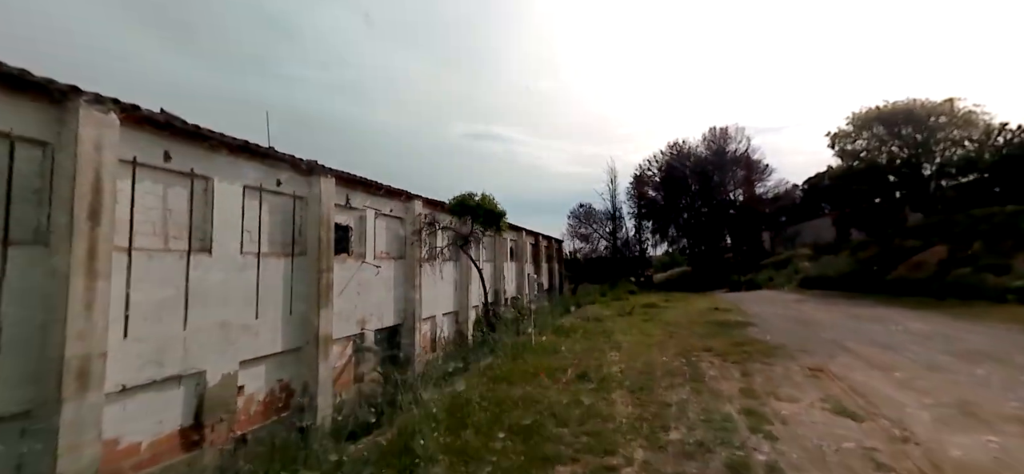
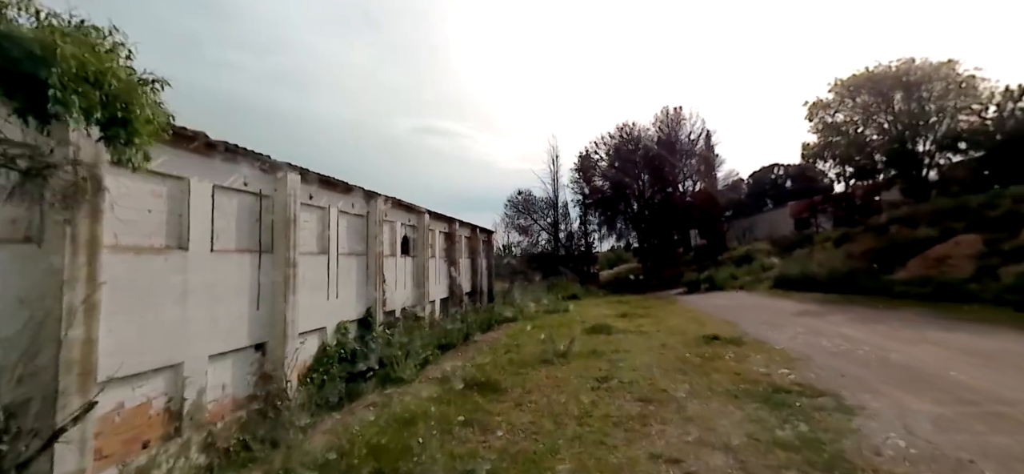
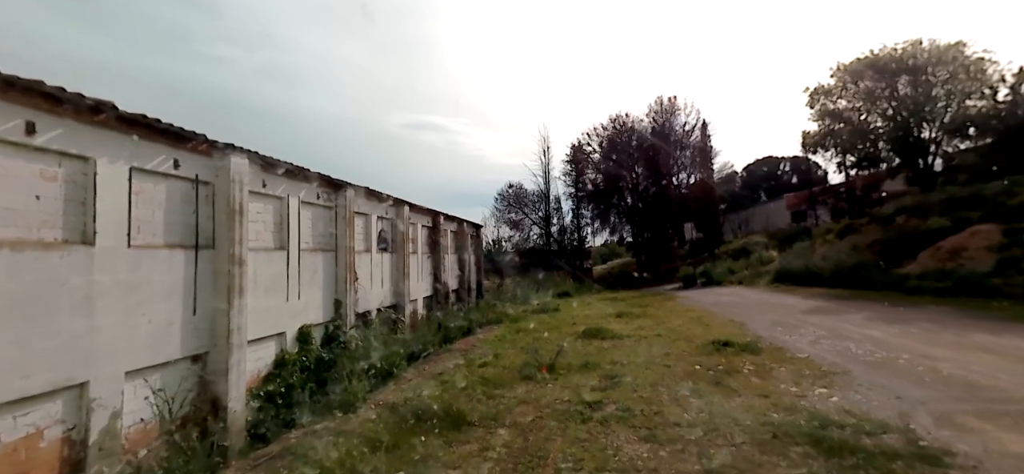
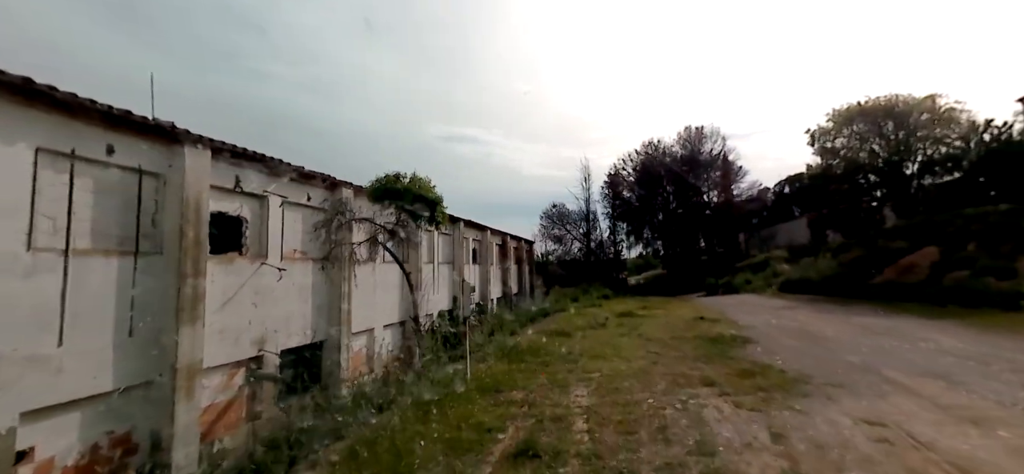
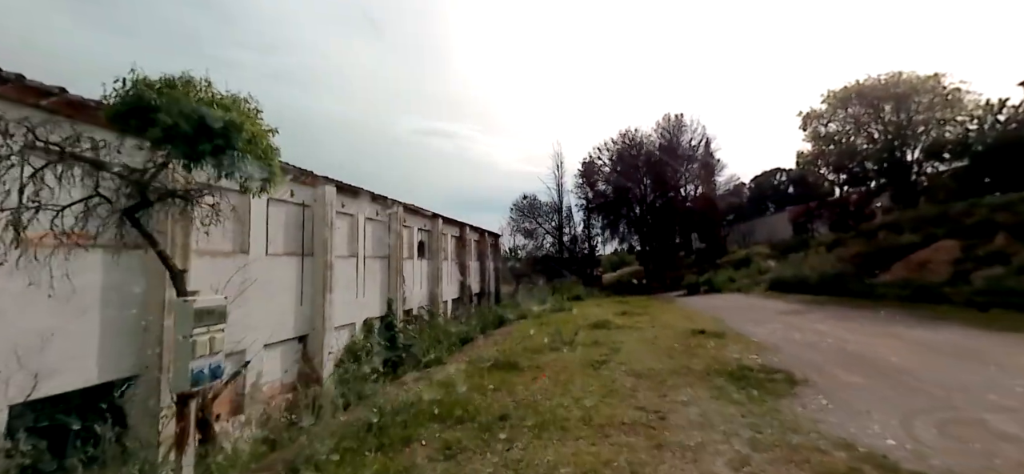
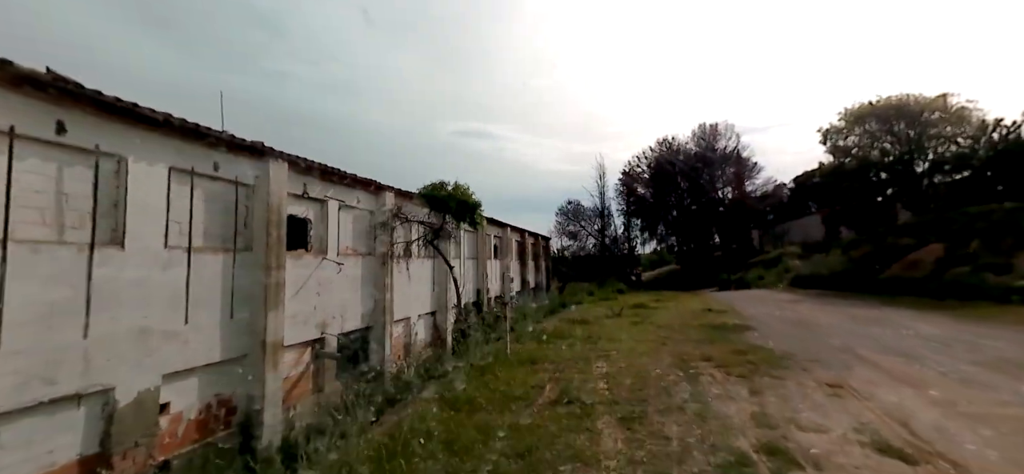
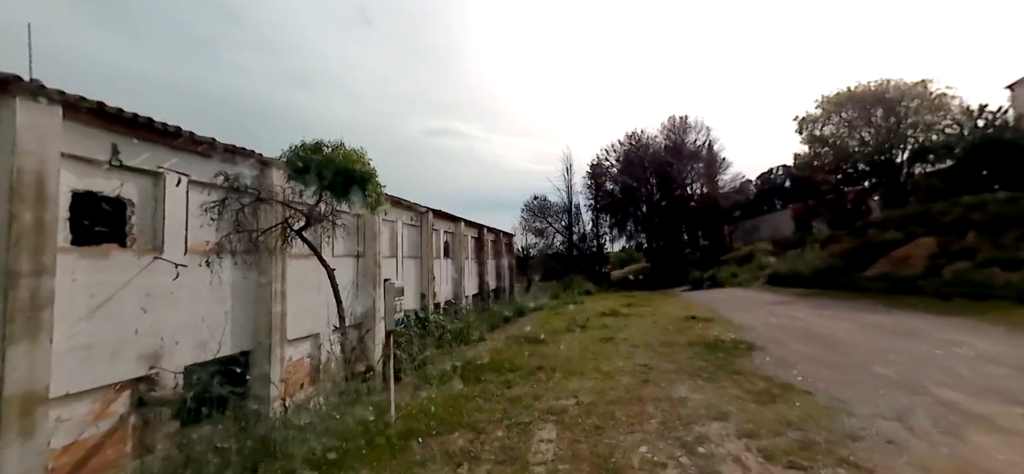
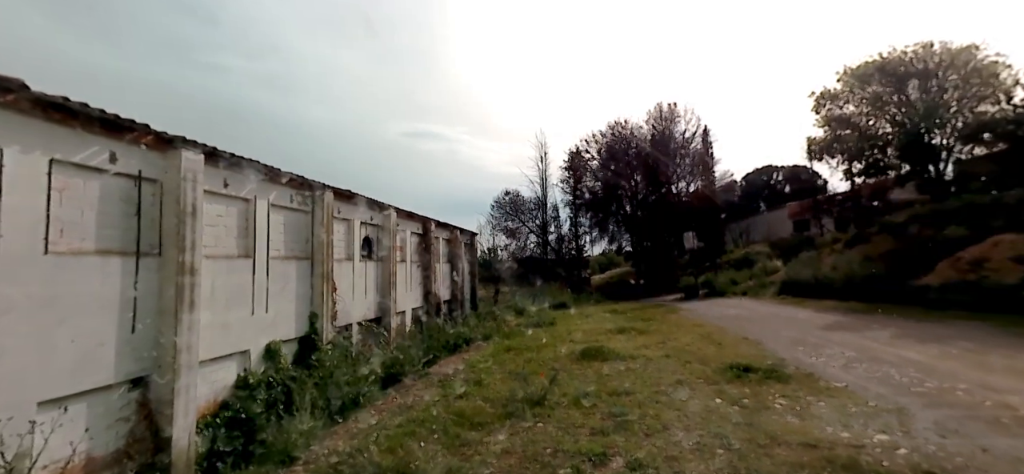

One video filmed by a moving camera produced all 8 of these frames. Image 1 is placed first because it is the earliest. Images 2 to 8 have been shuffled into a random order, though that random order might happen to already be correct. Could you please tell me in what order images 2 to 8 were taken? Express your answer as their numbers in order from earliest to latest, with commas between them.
6, 4, 7, 5, 2, 3, 8
